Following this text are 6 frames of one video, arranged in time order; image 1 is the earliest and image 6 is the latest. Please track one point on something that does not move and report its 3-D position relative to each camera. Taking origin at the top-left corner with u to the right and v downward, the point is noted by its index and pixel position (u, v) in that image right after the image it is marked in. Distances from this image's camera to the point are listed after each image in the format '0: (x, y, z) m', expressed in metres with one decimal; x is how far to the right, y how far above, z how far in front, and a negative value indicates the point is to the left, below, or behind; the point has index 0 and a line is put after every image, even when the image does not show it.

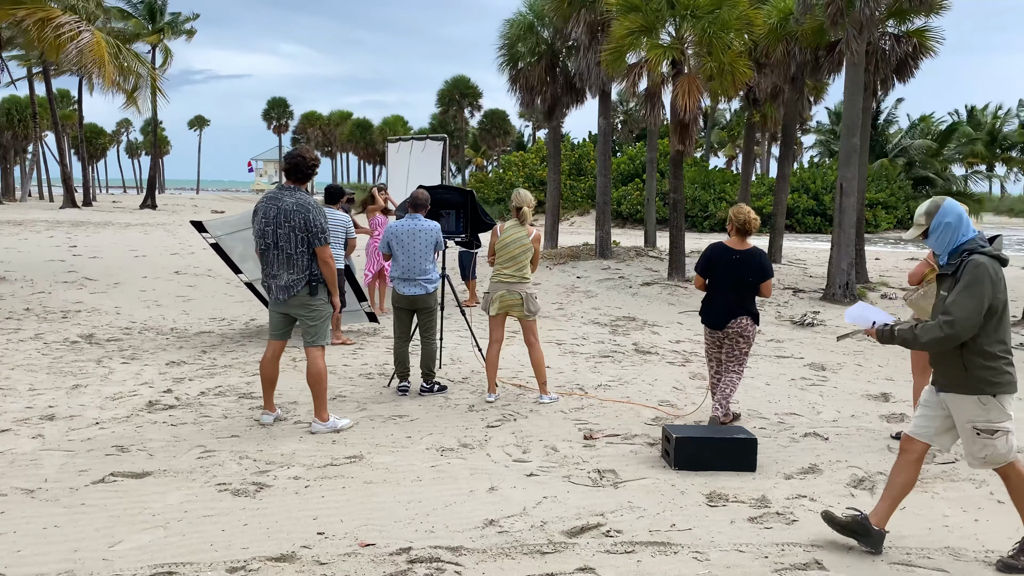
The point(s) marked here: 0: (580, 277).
0: (+1.1, +0.2, +13.3) m
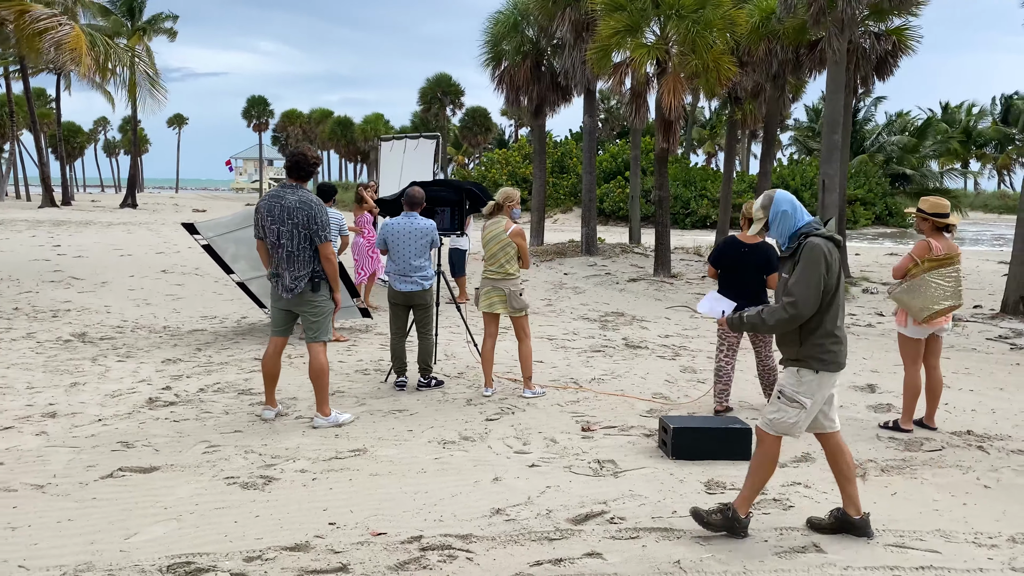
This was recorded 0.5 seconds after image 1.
0: (+0.9, +0.2, +13.4) m
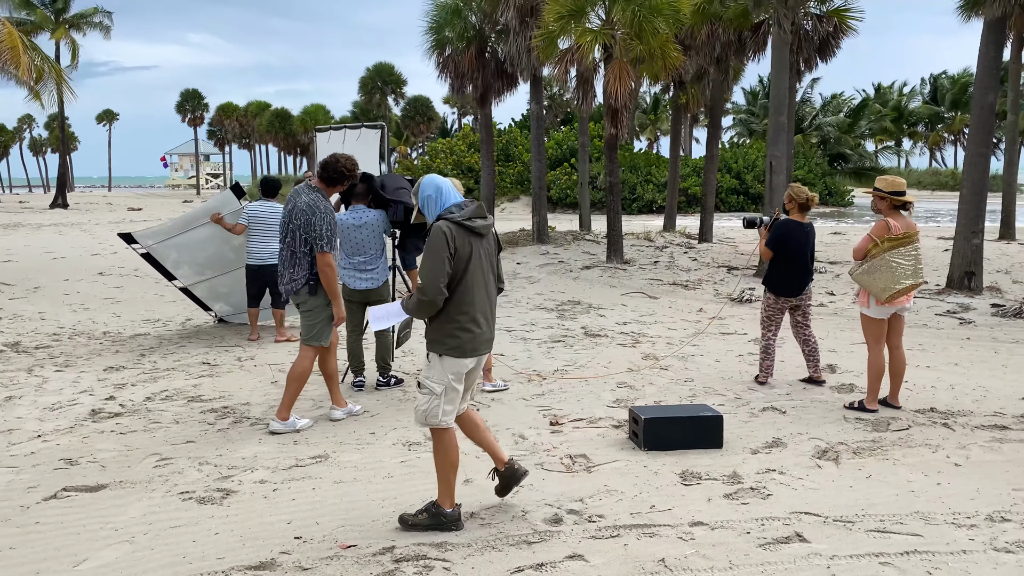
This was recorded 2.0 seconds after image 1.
0: (+0.1, +0.4, +13.3) m
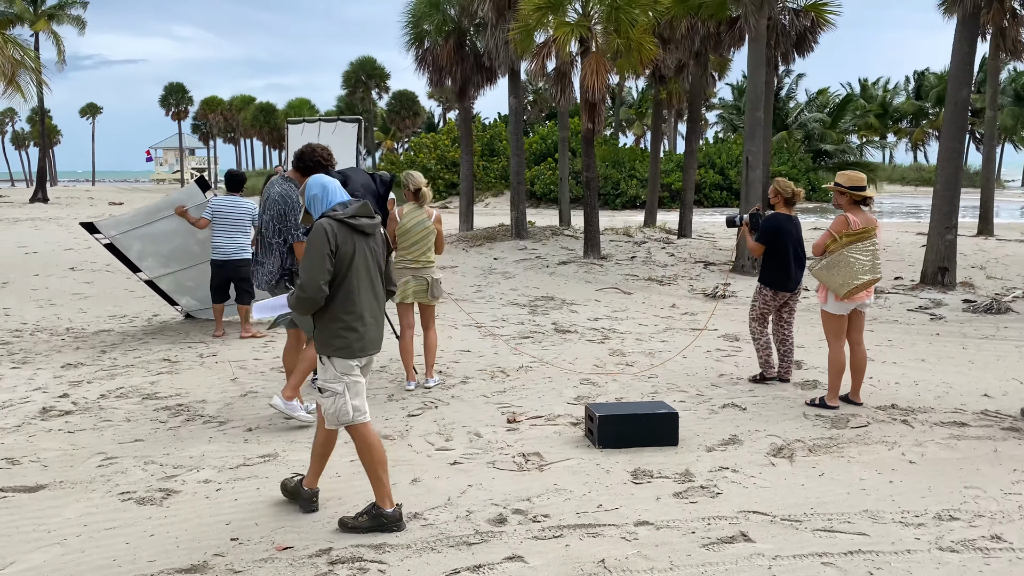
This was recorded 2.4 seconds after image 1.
0: (-0.2, +0.5, +13.2) m
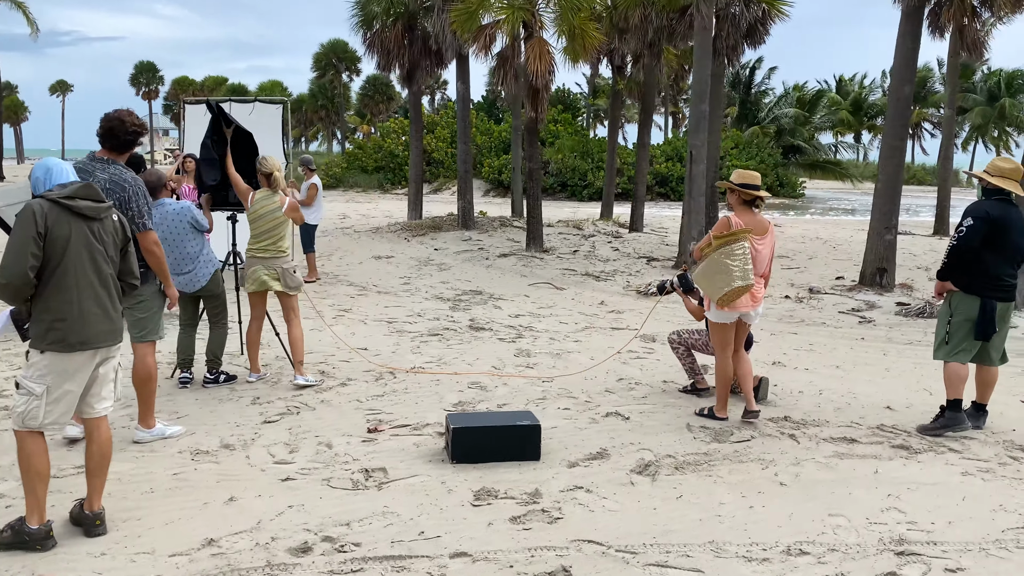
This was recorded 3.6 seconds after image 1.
0: (-1.1, +0.6, +12.8) m
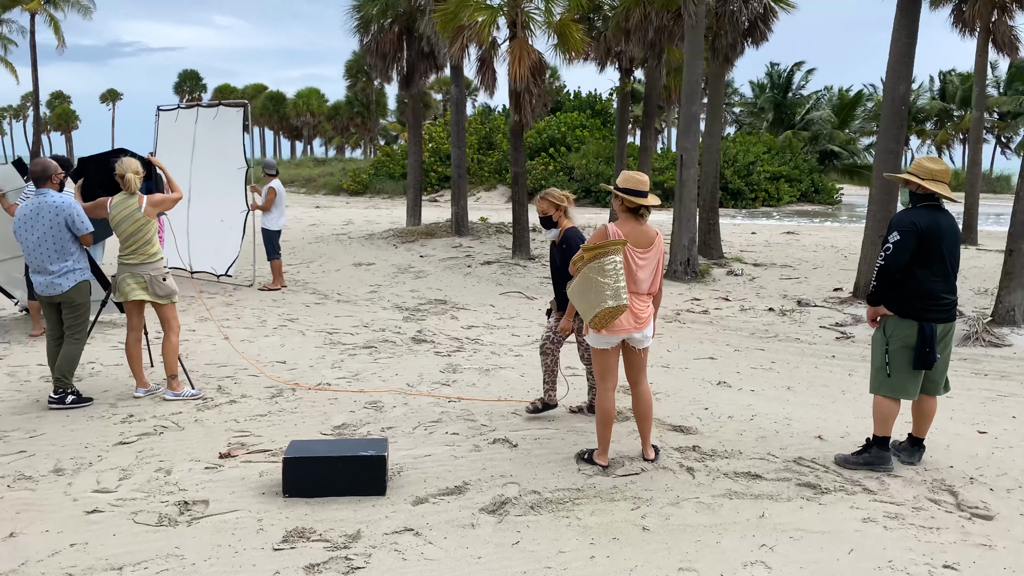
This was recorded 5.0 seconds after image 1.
0: (-1.3, +0.5, +12.5) m
